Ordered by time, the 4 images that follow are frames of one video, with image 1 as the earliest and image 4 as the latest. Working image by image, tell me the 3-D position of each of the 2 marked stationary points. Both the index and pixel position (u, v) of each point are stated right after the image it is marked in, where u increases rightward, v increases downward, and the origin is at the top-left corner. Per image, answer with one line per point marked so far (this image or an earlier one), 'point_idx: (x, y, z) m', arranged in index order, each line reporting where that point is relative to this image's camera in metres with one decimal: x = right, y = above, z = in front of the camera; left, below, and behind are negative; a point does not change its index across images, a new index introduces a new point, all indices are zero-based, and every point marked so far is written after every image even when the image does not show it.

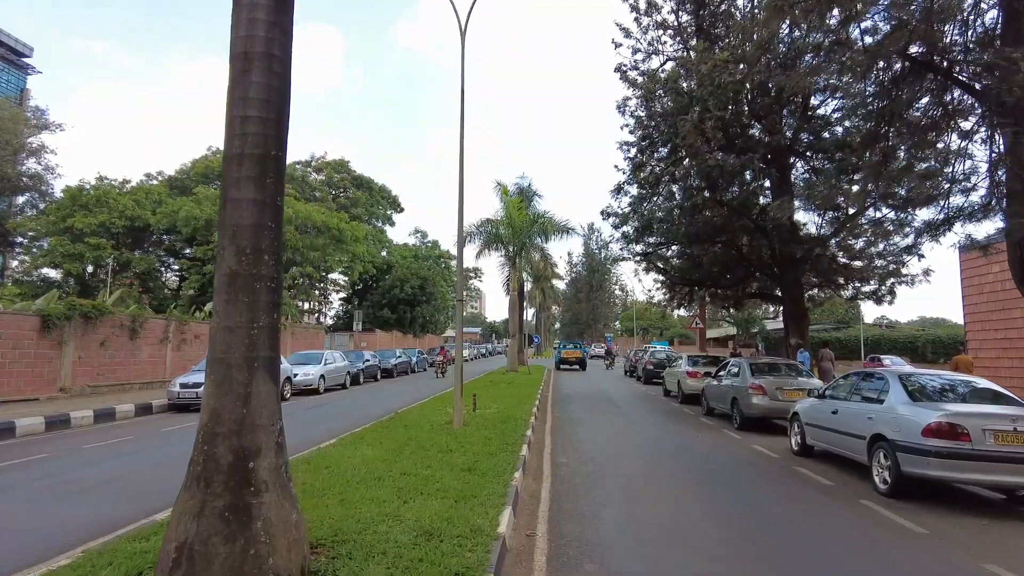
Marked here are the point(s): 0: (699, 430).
0: (+3.7, -2.8, +12.2) m
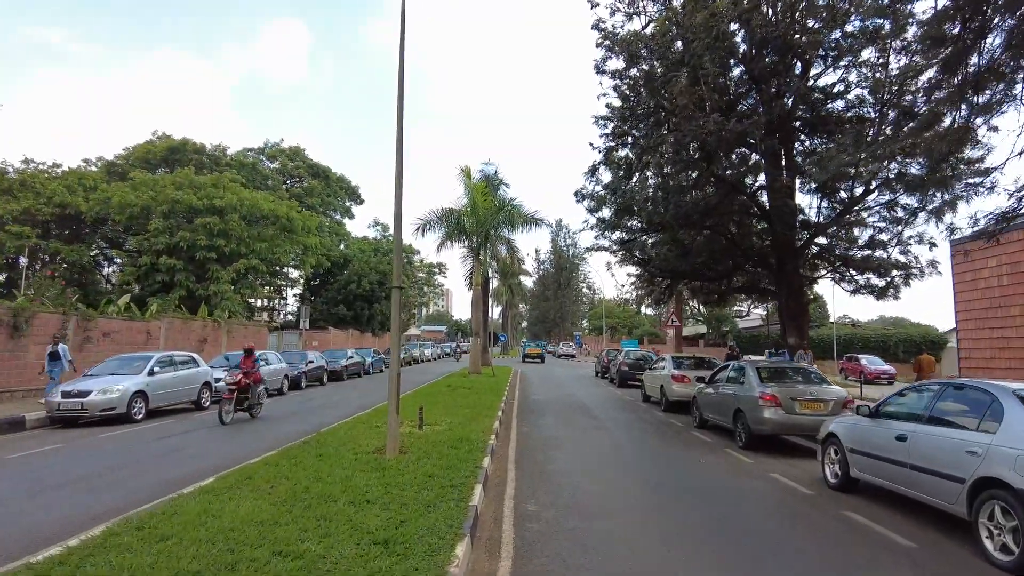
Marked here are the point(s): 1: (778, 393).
0: (+3.0, -2.6, +10.1) m
1: (+4.0, -1.6, +9.5) m
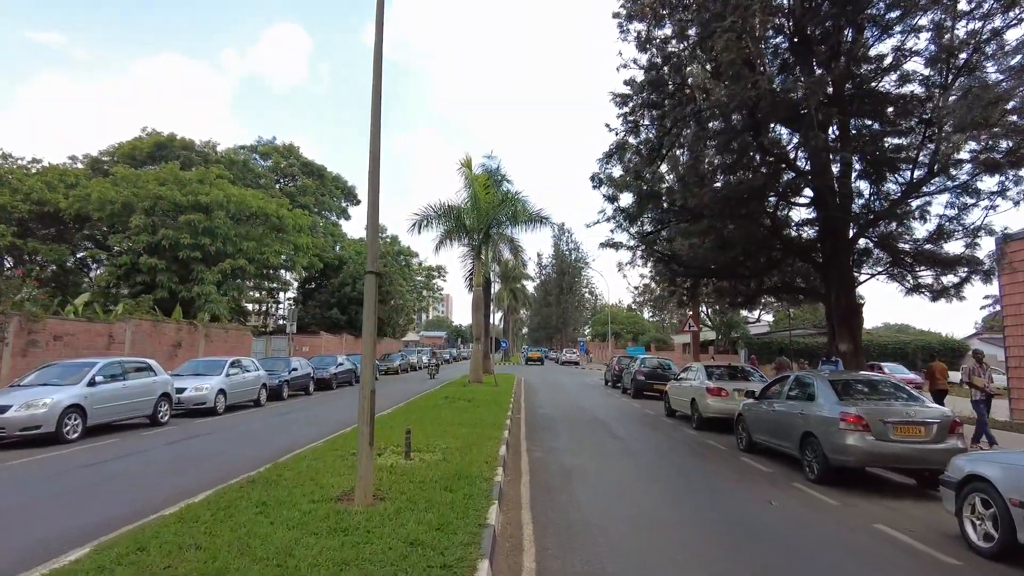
0: (+3.1, -2.5, +8.0) m
1: (+4.2, -1.5, +7.4) m
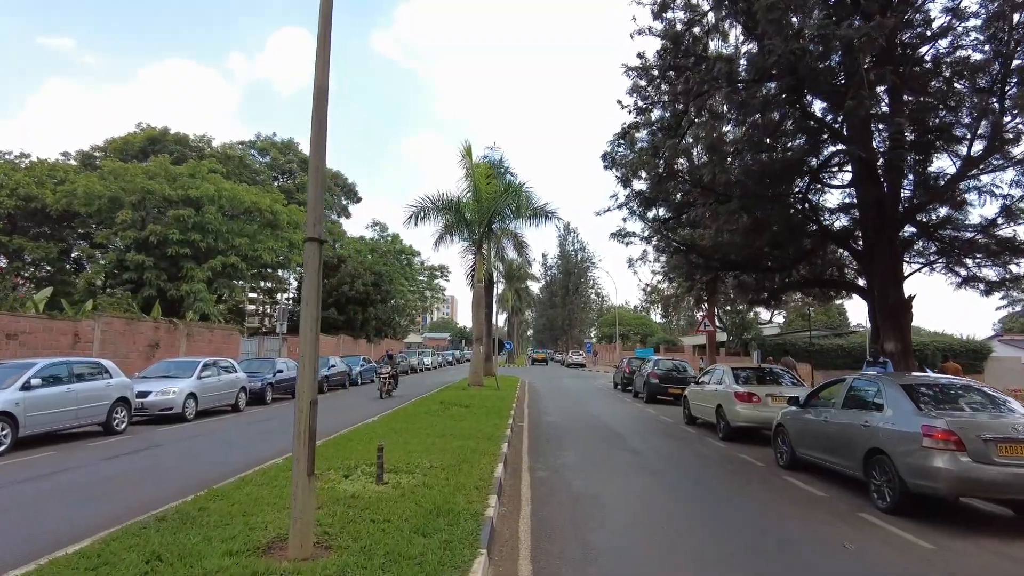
0: (+3.1, -2.3, +6.5) m
1: (+4.1, -1.3, +5.9) m
